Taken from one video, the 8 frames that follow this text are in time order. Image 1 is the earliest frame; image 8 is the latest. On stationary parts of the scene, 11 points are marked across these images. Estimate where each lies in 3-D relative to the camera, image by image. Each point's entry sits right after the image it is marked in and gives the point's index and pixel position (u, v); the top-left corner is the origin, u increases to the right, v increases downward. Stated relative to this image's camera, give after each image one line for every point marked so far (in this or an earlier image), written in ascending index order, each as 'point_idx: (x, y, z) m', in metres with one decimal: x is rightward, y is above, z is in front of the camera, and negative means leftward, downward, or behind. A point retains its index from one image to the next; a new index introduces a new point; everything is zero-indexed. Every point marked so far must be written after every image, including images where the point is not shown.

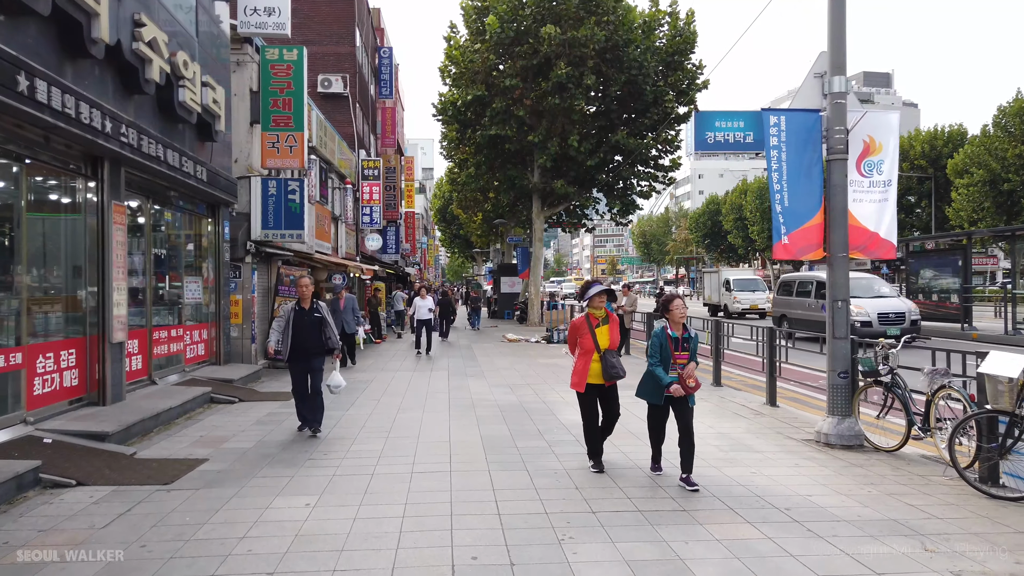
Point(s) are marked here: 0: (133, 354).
0: (-4.6, -0.8, +9.0) m
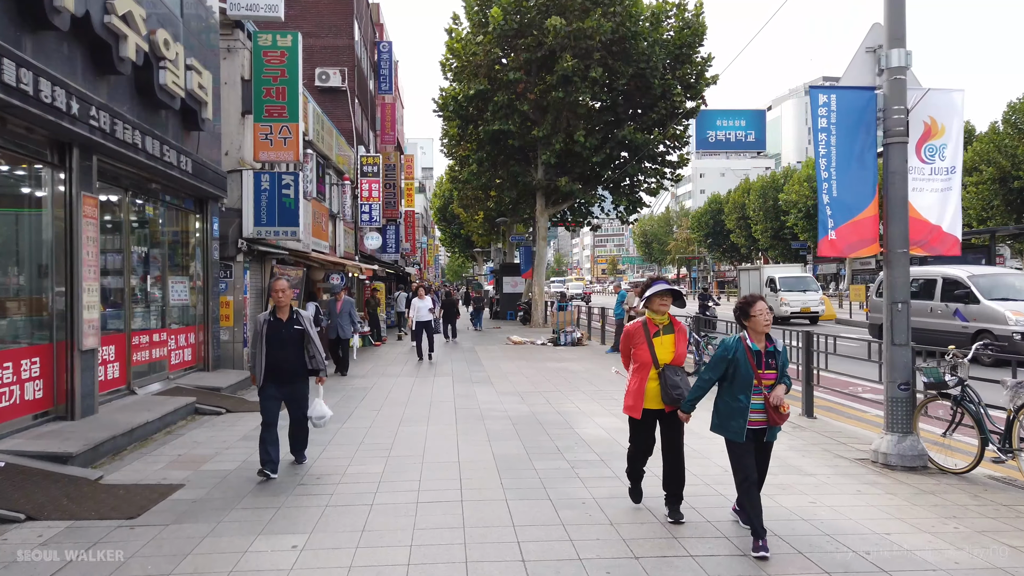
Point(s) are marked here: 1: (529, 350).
0: (-4.4, -0.8, +8.2) m
1: (+0.4, -1.5, +18.2) m
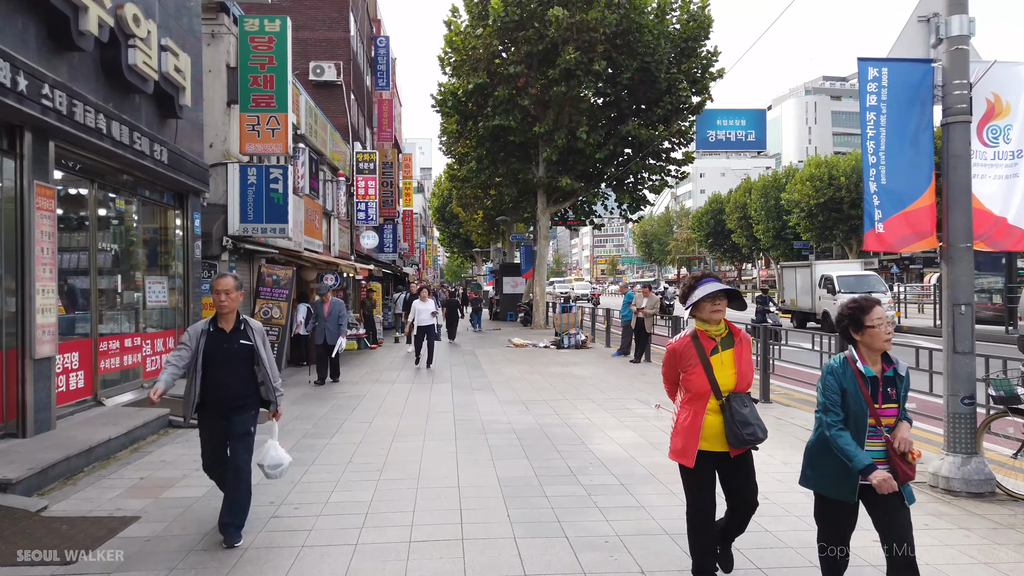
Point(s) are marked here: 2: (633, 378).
0: (-4.4, -0.8, +7.5) m
1: (+0.4, -1.5, +17.4) m
2: (+2.0, -1.5, +12.3) m
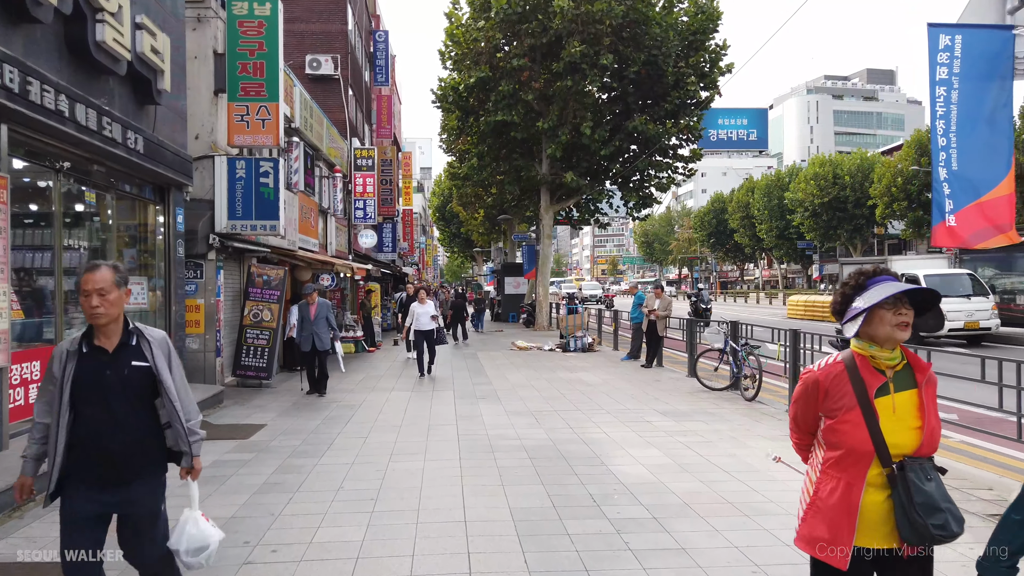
0: (-4.3, -0.8, +6.7) m
1: (+0.5, -1.5, +16.7) m
2: (+2.1, -1.5, +11.5) m
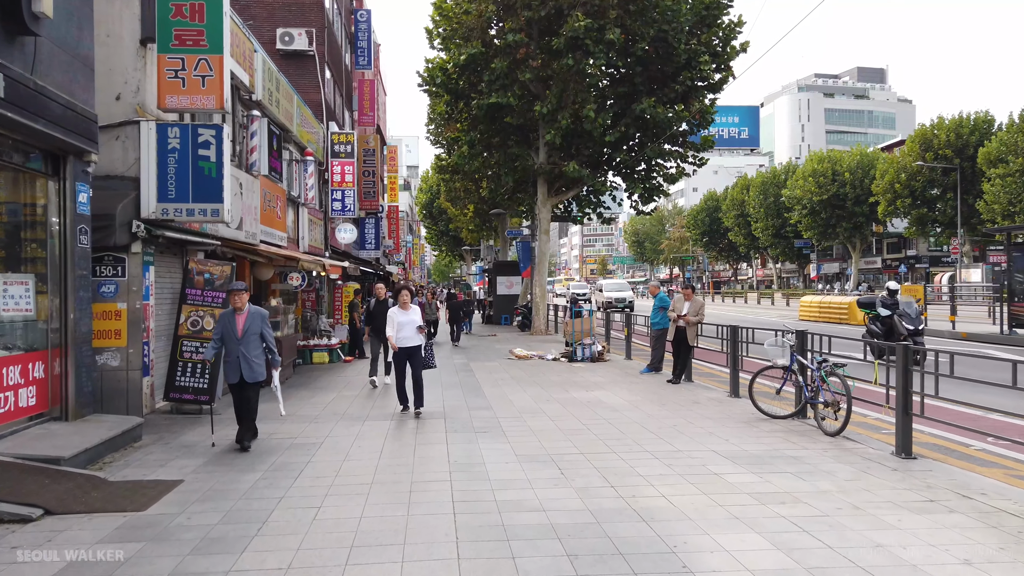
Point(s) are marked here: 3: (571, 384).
0: (-4.1, -0.8, +4.3) m
1: (+0.5, -1.5, +14.4) m
2: (+2.1, -1.5, +9.2) m
3: (+0.9, -1.5, +11.6) m
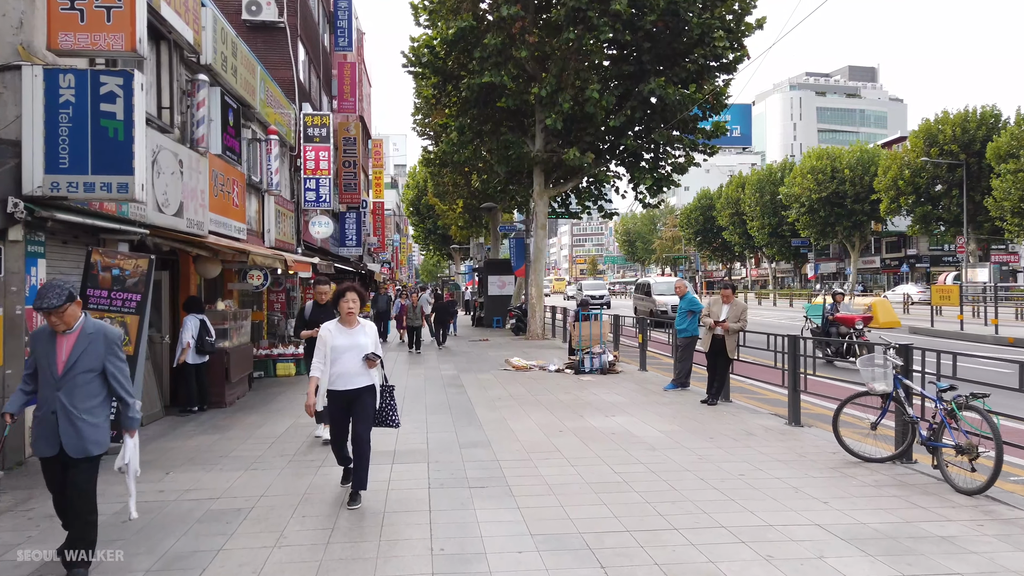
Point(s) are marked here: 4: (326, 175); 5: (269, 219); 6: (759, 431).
0: (-4.0, -0.8, +2.1) m
1: (+0.4, -1.5, +12.2) m
2: (+2.2, -1.5, +7.1) m
3: (+0.9, -1.5, +9.5) m
4: (-4.7, +2.8, +19.0) m
5: (-5.1, +1.4, +15.7) m
6: (+2.6, -1.5, +7.7) m
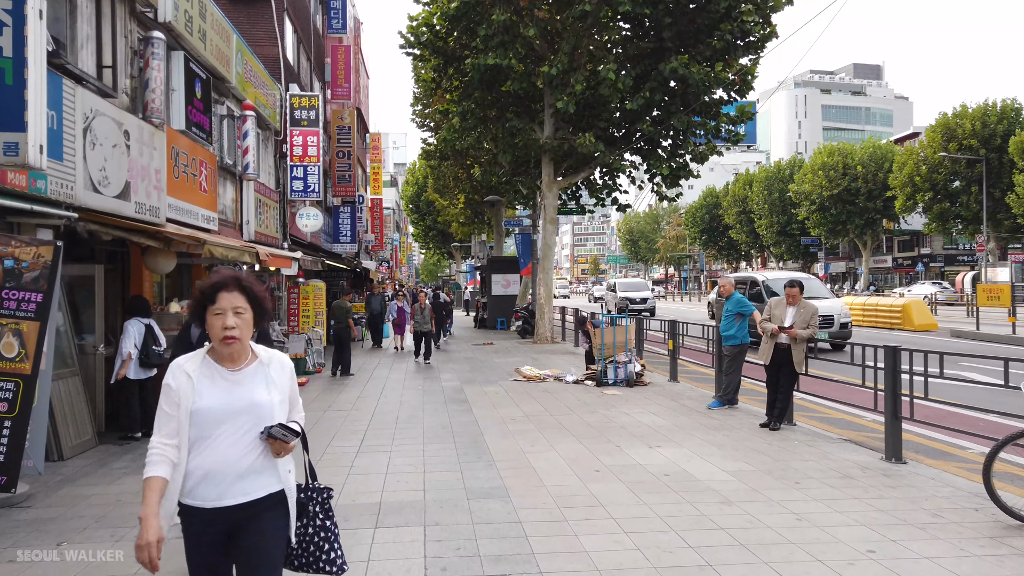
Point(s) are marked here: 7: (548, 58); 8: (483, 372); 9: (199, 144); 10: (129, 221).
0: (-3.9, -0.8, +0.3) m
1: (+0.6, -1.5, +10.4) m
2: (+2.3, -1.5, +5.3) m
3: (+1.1, -1.5, +7.7) m
4: (-4.5, +2.9, +17.2) m
5: (-4.9, +1.5, +13.9) m
6: (+2.7, -1.5, +5.9) m
7: (+0.9, +5.9, +19.1) m
8: (-0.5, -1.5, +13.5) m
9: (-4.7, +2.1, +11.2) m
10: (-3.8, +0.7, +7.5) m
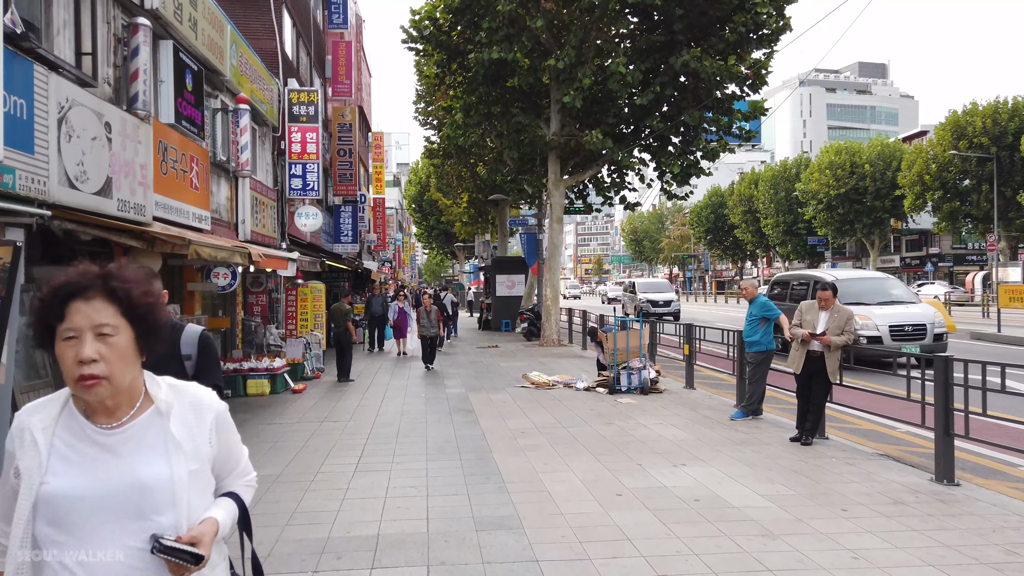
0: (-3.8, -0.9, -0.2) m
1: (+0.7, -1.5, +9.8) m
2: (+2.4, -1.5, +4.7) m
3: (+1.2, -1.5, +7.1) m
4: (-4.4, +2.8, +16.6) m
5: (-4.8, +1.4, +13.4) m
6: (+2.8, -1.5, +5.4) m
7: (+1.1, +5.9, +18.5) m
8: (-0.4, -1.5, +12.9) m
9: (-4.5, +2.1, +10.7) m
10: (-3.7, +0.6, +6.9) m
